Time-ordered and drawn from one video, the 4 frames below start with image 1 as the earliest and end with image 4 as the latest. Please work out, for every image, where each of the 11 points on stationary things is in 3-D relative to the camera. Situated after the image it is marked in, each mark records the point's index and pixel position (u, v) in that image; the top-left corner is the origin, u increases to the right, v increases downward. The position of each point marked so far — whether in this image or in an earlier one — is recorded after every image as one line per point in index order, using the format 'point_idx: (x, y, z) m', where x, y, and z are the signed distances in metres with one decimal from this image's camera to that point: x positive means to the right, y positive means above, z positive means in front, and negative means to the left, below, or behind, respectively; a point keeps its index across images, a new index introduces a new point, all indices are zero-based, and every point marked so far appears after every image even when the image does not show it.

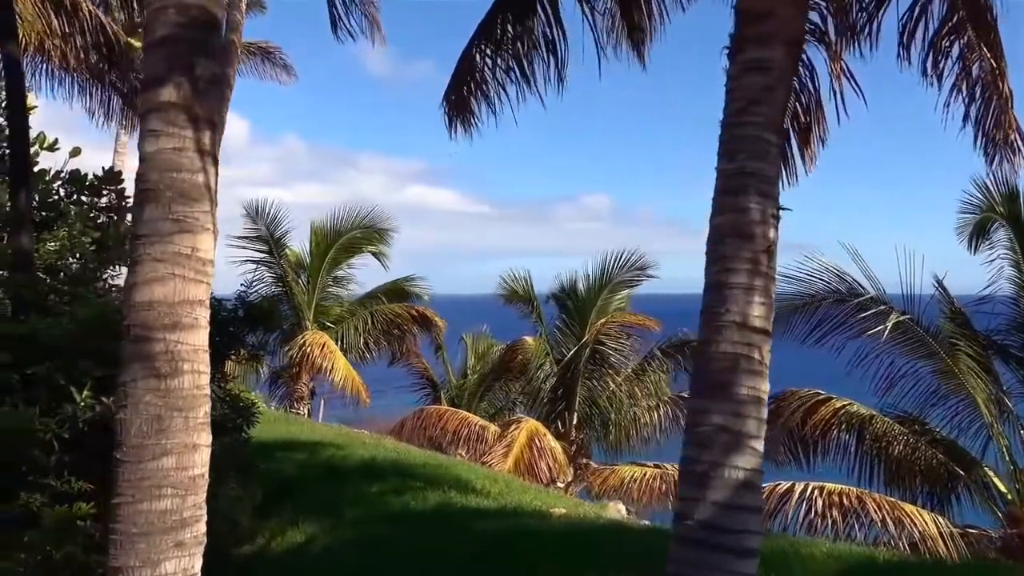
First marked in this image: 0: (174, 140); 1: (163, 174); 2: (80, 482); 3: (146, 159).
0: (-1.1, +0.5, +3.0) m
1: (-1.1, +0.4, +3.0) m
2: (-2.6, -1.2, +5.4) m
3: (-1.2, +0.4, +3.0) m
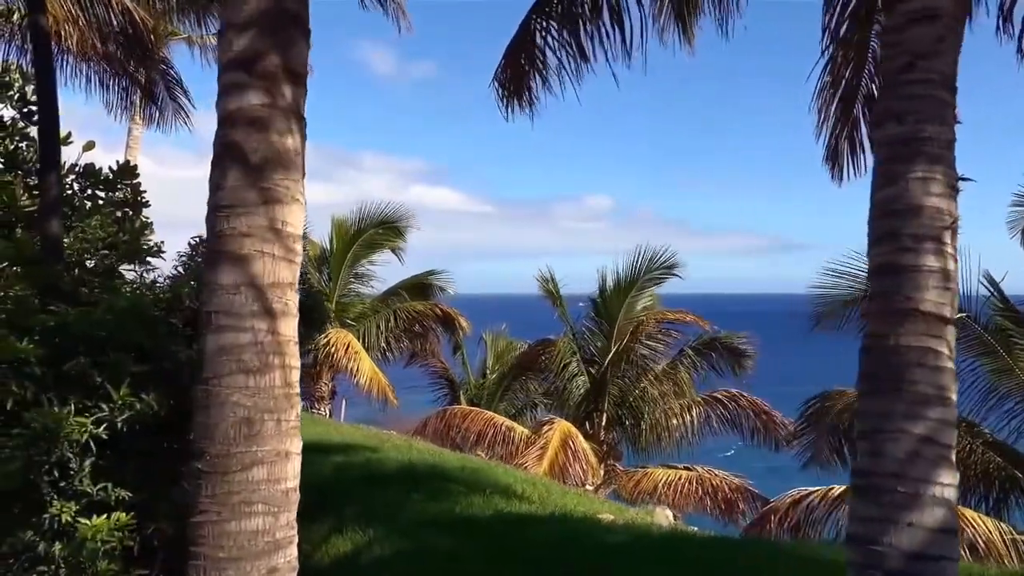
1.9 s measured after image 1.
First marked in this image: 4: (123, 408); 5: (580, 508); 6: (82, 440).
0: (-0.7, +0.6, +2.6) m
1: (-0.7, +0.4, +2.5) m
2: (-2.2, -1.1, +4.9) m
3: (-0.8, +0.5, +2.6) m
4: (-2.1, -0.7, +4.9) m
5: (+0.7, -2.1, +8.7) m
6: (-2.3, -0.8, +4.8) m
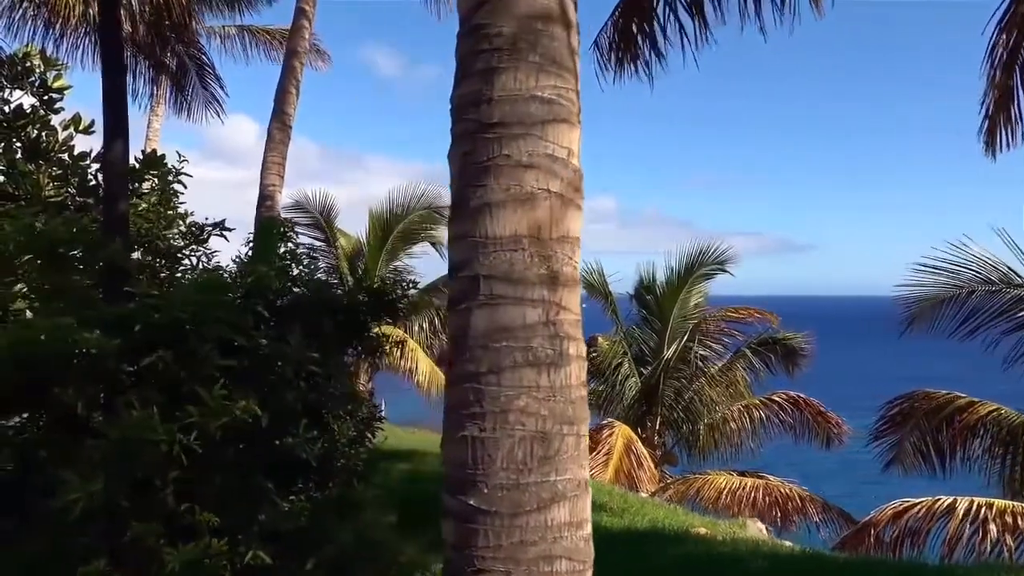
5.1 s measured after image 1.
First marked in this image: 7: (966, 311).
0: (0.0, +0.6, +1.8) m
1: (0.0, +0.5, +1.8) m
2: (-1.4, -1.0, +4.2) m
3: (-0.1, +0.6, +1.9) m
4: (-1.4, -0.6, +4.2) m
5: (+1.4, -2.1, +7.9) m
6: (-1.6, -0.7, +4.1) m
7: (+4.3, -0.2, +8.4) m
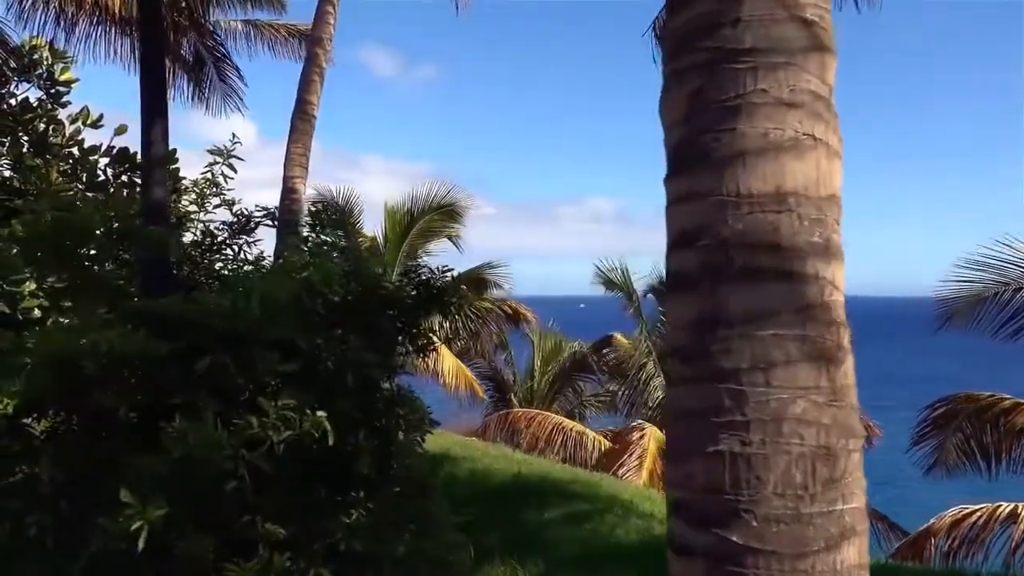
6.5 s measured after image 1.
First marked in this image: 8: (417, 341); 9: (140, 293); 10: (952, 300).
0: (+0.4, +0.7, +1.5) m
1: (+0.4, +0.6, +1.4) m
2: (-1.1, -1.0, +3.8) m
3: (+0.3, +0.6, +1.5) m
4: (-1.0, -0.5, +3.8) m
5: (+1.8, -2.0, +7.5) m
6: (-1.2, -0.7, +3.7) m
7: (+4.6, -0.2, +8.1) m
8: (-0.5, -0.3, +4.9) m
9: (-1.8, 0.0, +4.4) m
10: (+4.2, -0.1, +8.2) m
